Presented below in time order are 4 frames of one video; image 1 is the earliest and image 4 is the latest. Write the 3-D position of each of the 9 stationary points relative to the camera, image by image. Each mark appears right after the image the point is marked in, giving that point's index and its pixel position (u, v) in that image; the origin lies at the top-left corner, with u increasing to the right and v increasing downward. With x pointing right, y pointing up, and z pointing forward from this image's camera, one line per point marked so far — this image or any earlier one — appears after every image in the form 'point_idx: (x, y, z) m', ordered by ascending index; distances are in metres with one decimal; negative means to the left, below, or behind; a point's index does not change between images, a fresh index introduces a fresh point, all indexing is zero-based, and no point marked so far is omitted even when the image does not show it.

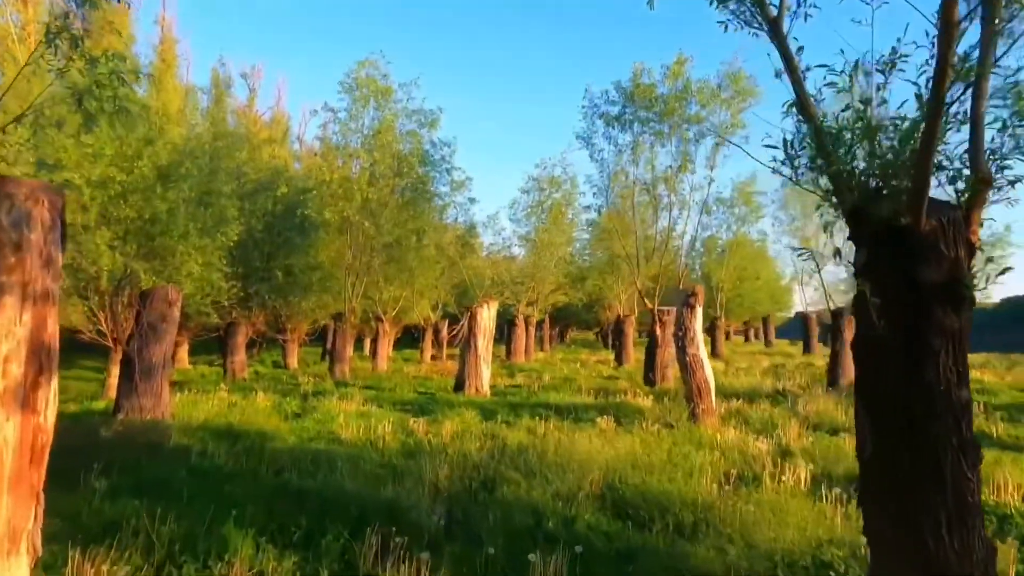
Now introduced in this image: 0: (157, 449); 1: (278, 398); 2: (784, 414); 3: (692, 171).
0: (-4.1, -1.8, +8.9) m
1: (-4.5, -2.1, +14.9) m
2: (+4.0, -1.9, +11.4) m
3: (+4.4, +2.8, +18.7) m
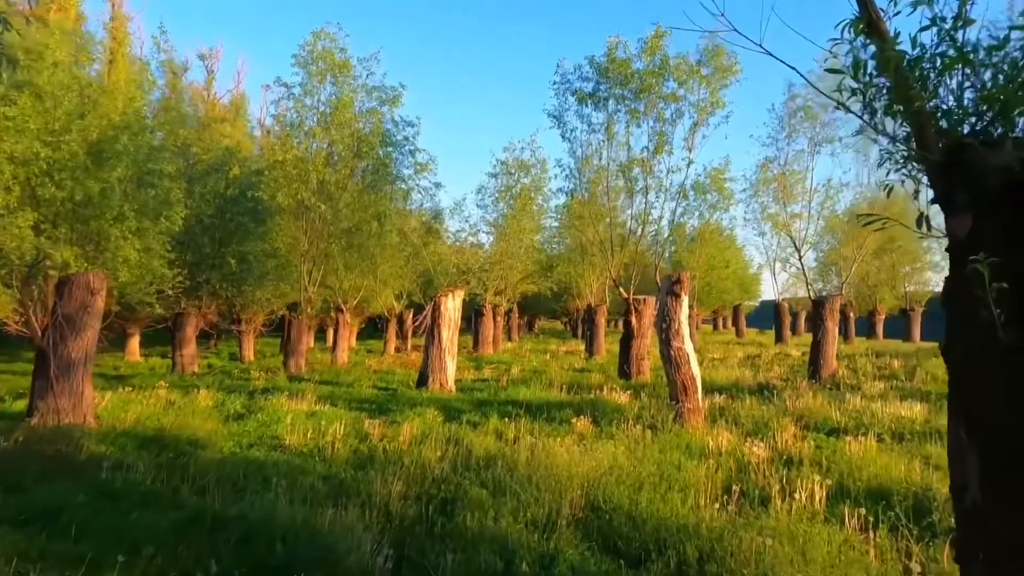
0: (-4.4, -1.7, +7.7) m
1: (-5.1, -1.9, +13.7) m
2: (+3.5, -1.7, +10.5) m
3: (+3.6, +3.1, +17.7) m
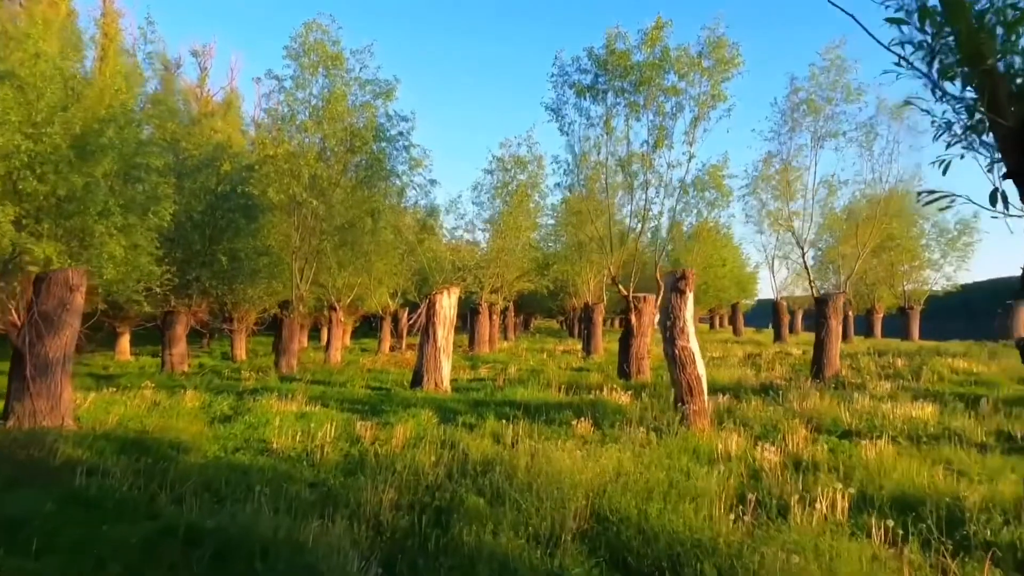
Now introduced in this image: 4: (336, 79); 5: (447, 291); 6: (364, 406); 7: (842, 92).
0: (-4.4, -1.7, +7.2) m
1: (-5.2, -1.8, +13.2) m
2: (+3.5, -1.6, +10.1) m
3: (+3.5, +3.2, +17.3) m
4: (-4.4, +5.2, +19.2) m
5: (-1.3, -0.1, +15.8) m
6: (-2.4, -1.9, +12.5) m
7: (+7.2, +4.3, +16.9) m
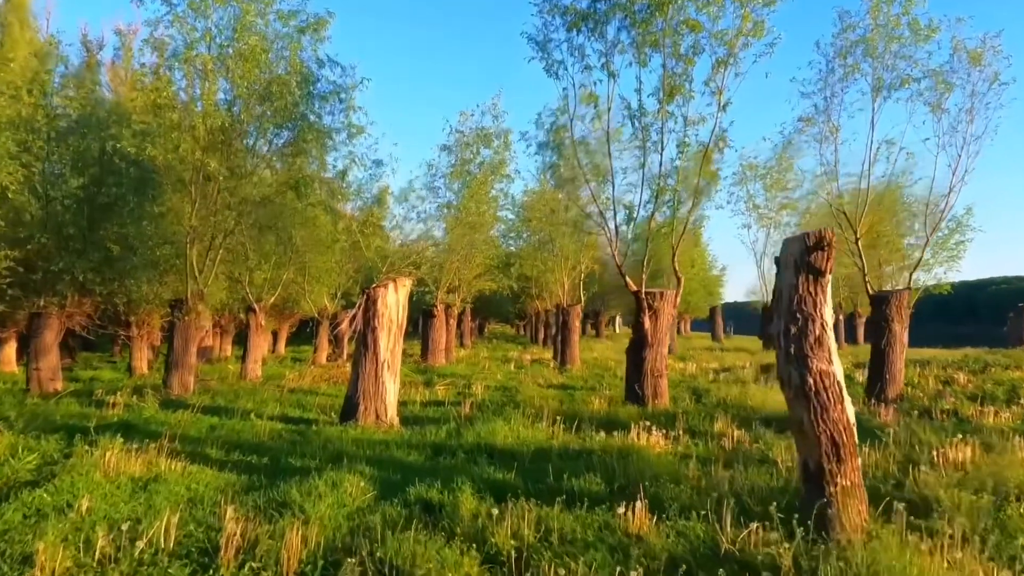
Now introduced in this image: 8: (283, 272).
0: (-4.3, -1.5, +2.6) m
1: (-5.4, -1.7, +8.6) m
2: (+3.4, -1.5, +6.0) m
3: (+3.0, +3.3, +13.3) m
4: (-5.0, +5.3, +14.6) m
5: (-1.7, +0.1, +11.5) m
6: (-2.6, -1.7, +8.0) m
7: (+6.7, +4.4, +13.1) m
8: (-5.9, +0.4, +20.0) m
